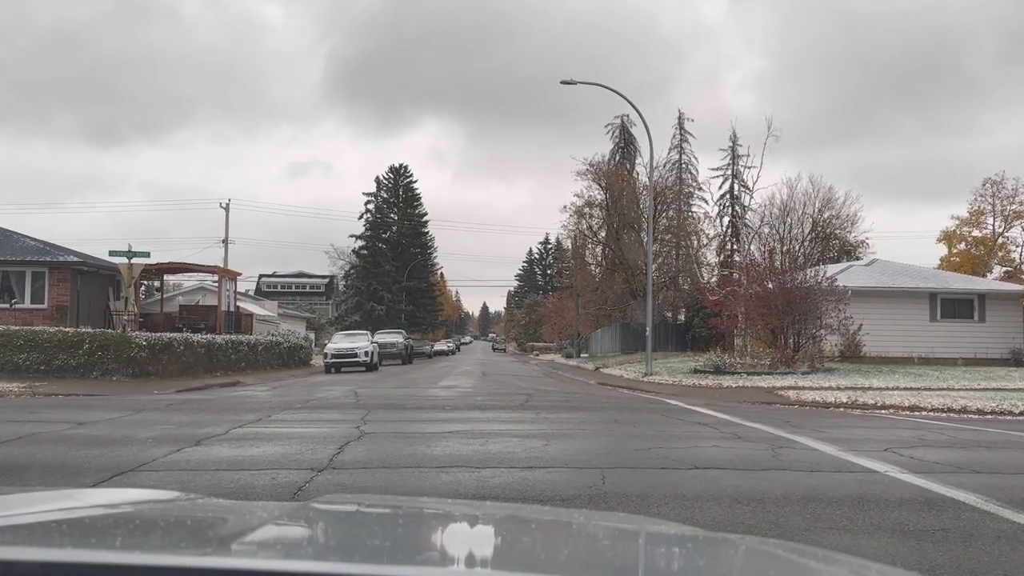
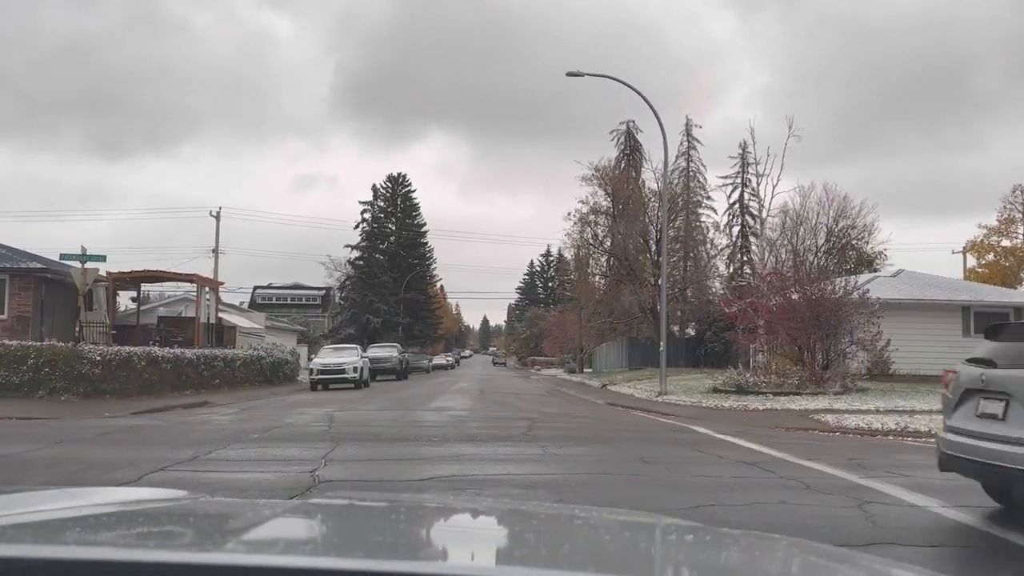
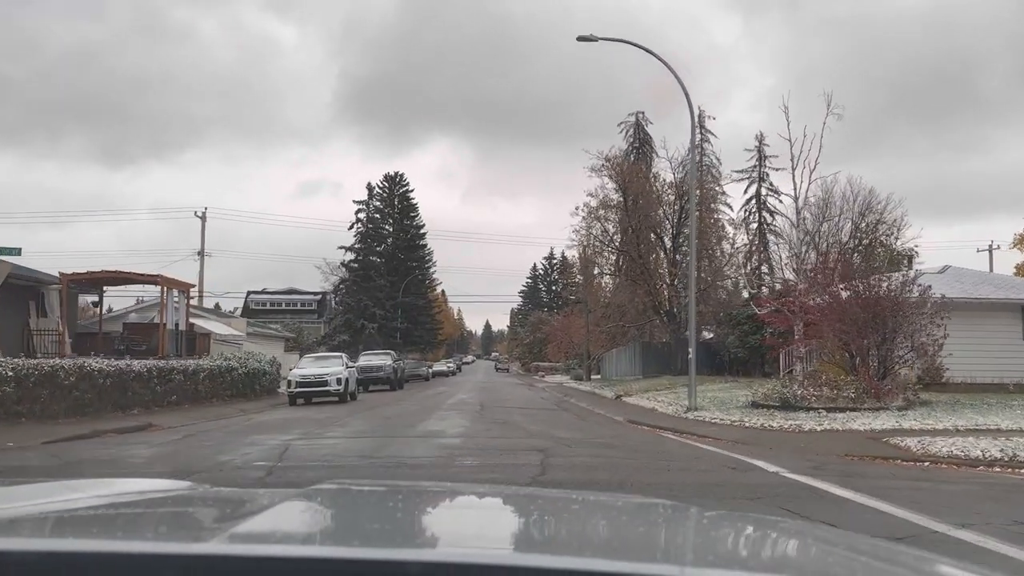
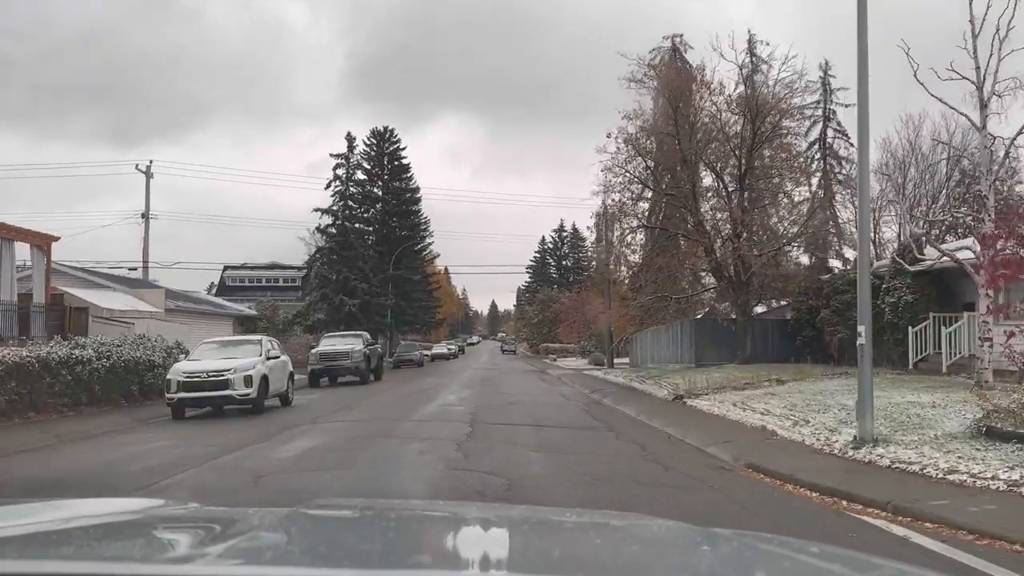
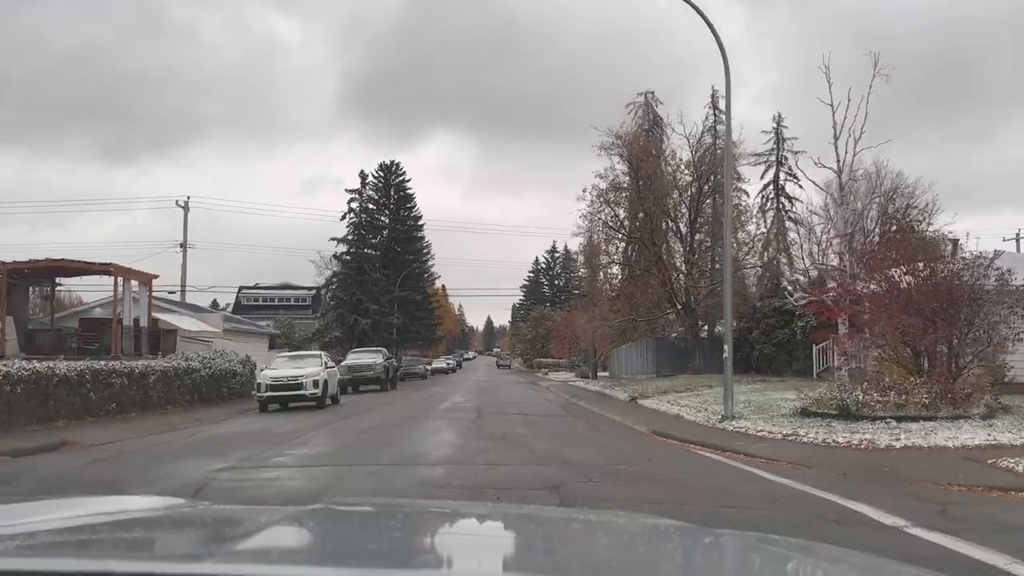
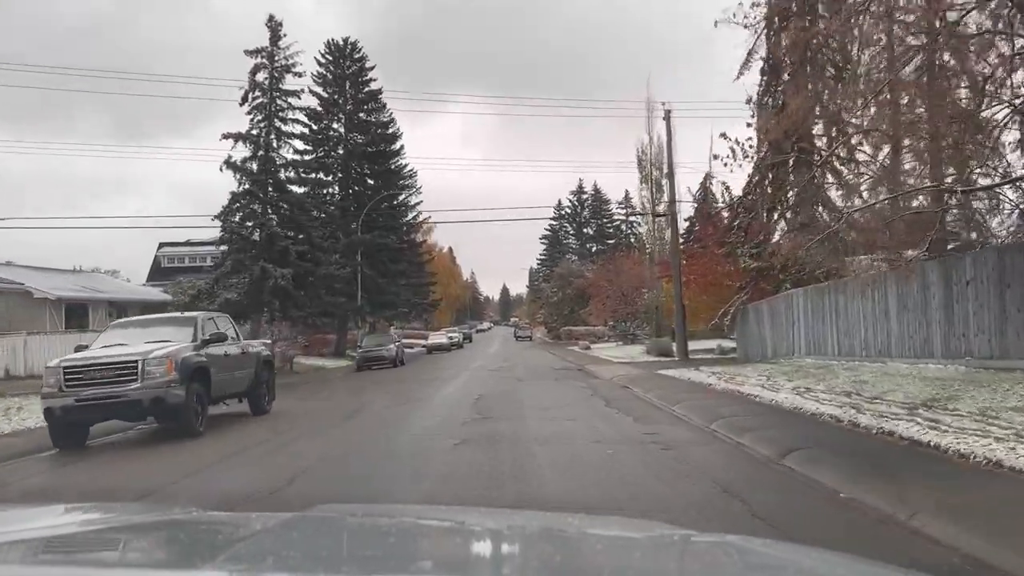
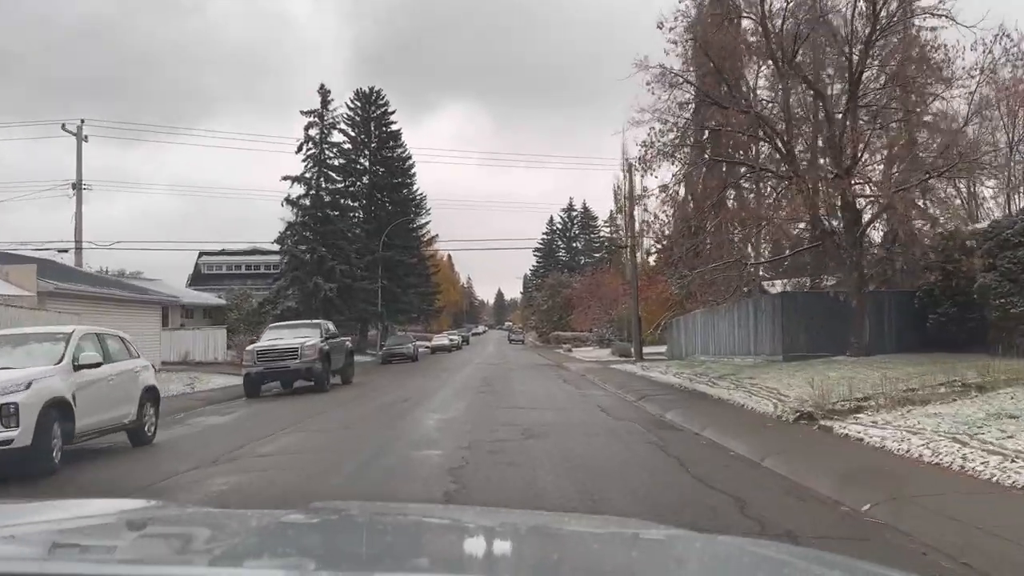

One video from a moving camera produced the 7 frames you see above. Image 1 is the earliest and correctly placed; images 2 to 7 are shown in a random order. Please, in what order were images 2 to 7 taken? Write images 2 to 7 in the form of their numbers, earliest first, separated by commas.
2, 3, 5, 4, 7, 6
